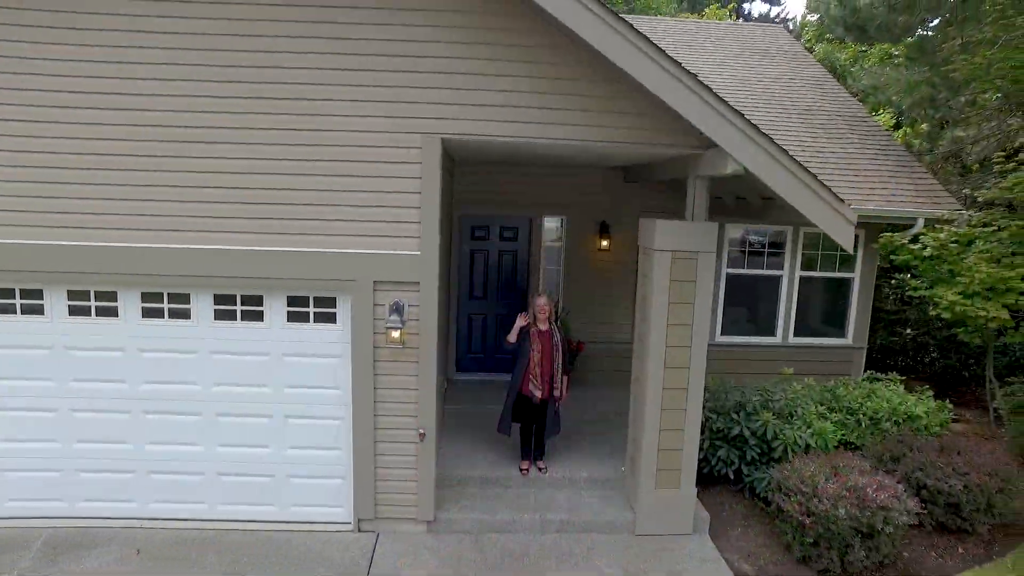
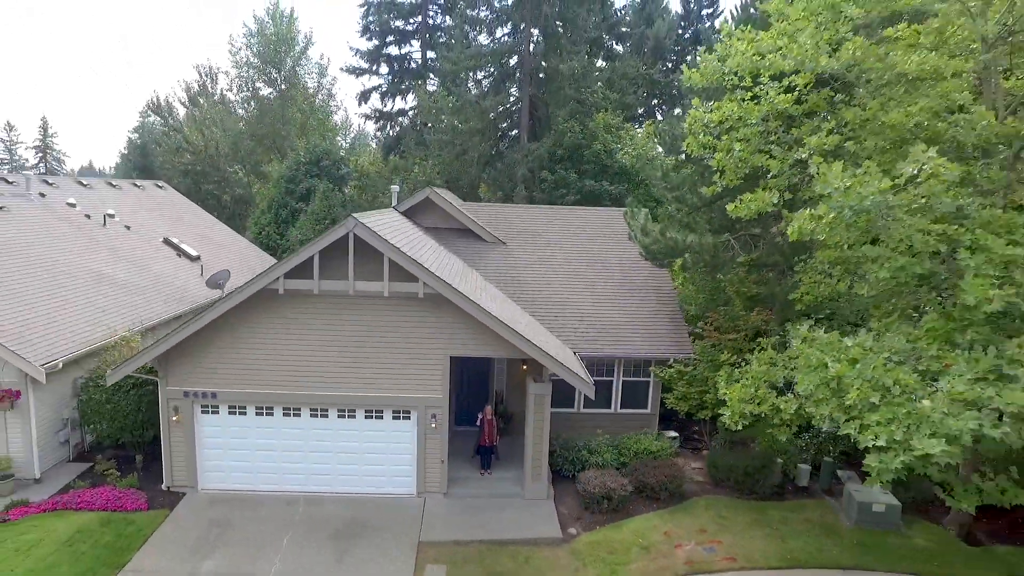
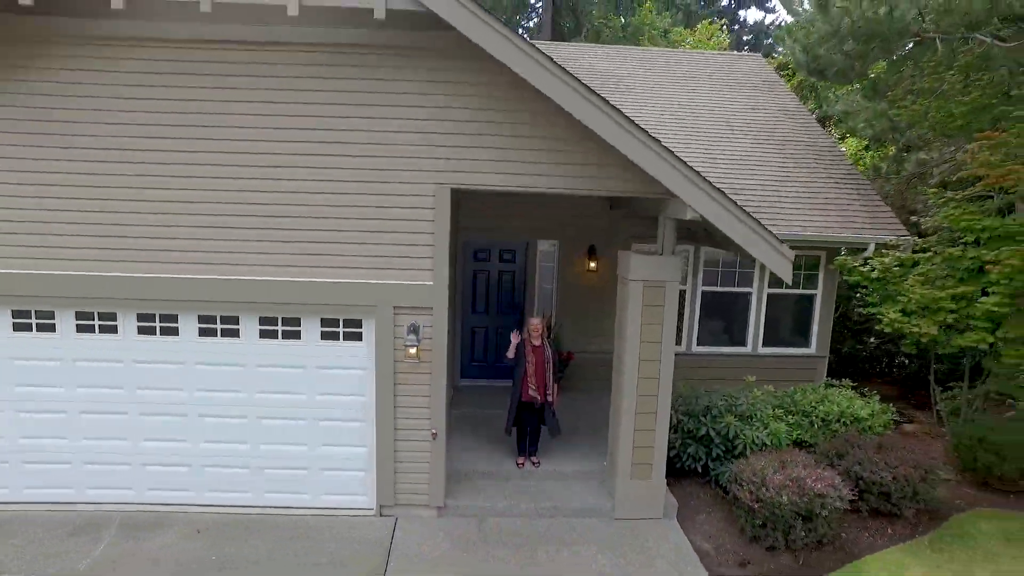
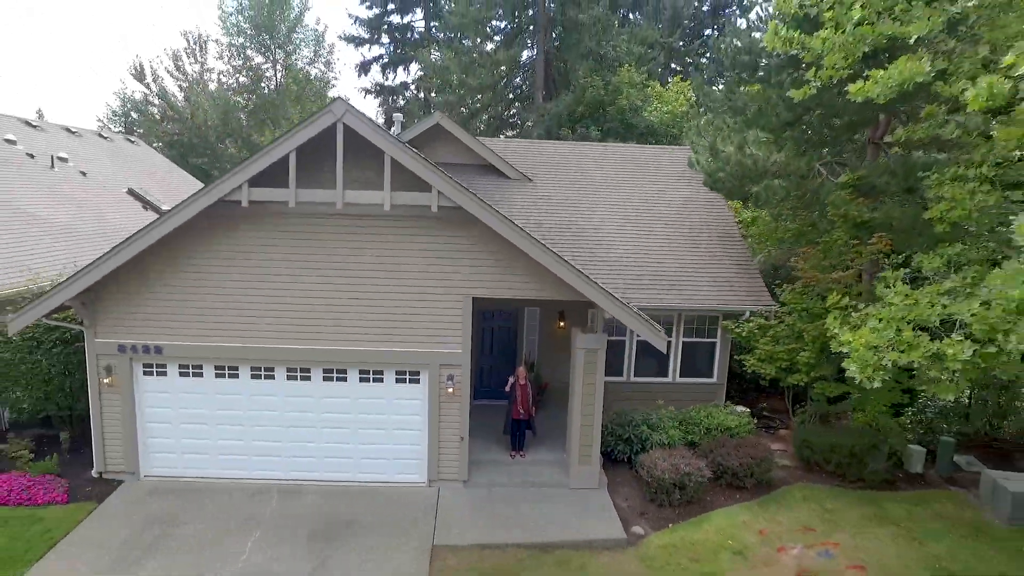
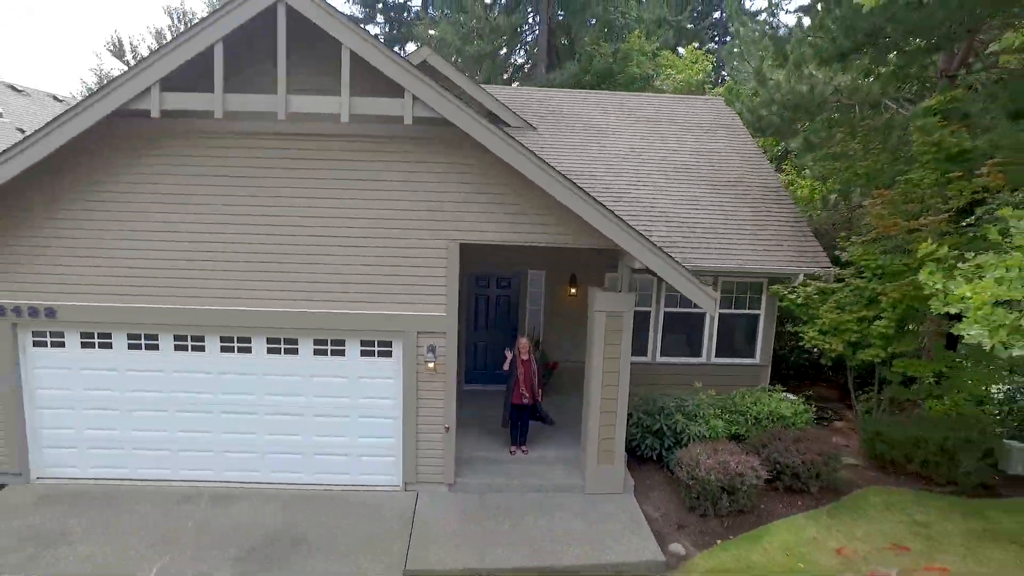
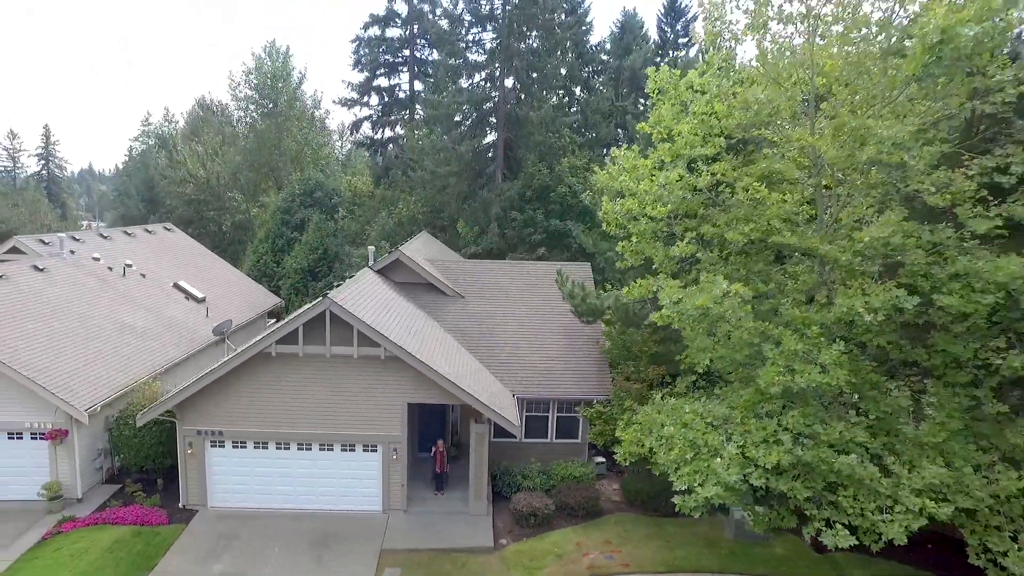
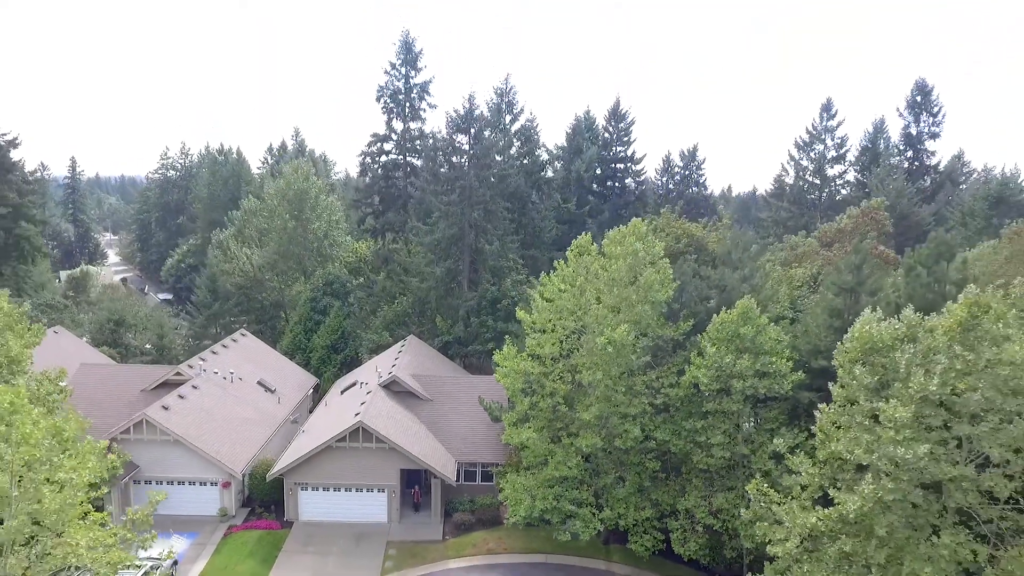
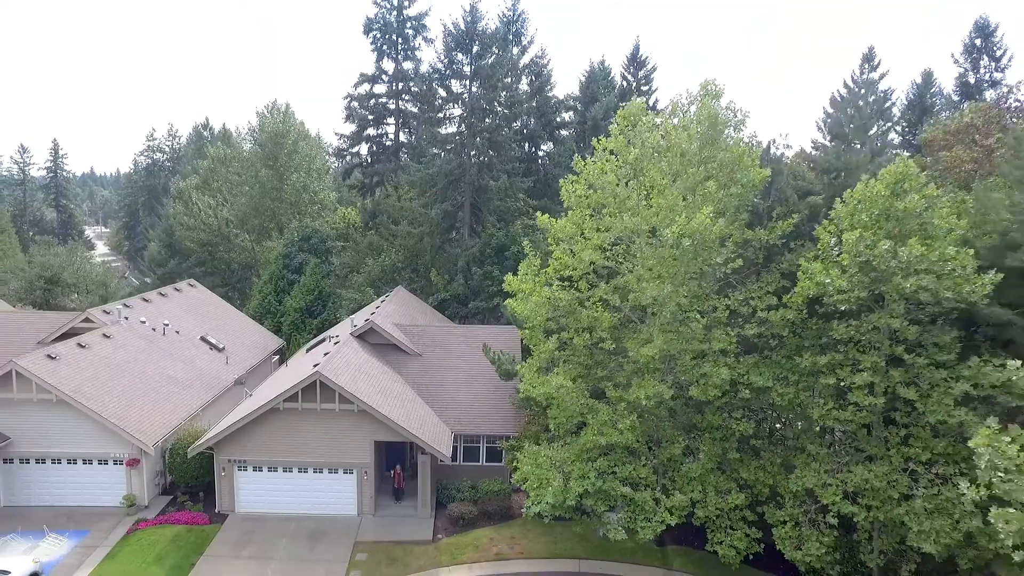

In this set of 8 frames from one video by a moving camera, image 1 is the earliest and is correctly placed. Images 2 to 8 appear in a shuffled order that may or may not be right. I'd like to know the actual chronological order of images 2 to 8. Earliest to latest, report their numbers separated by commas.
3, 5, 4, 2, 6, 8, 7
